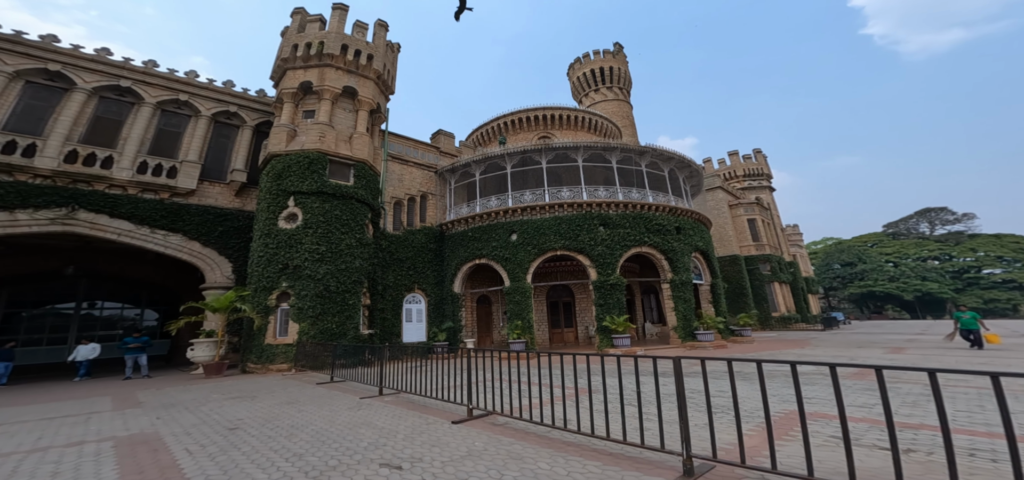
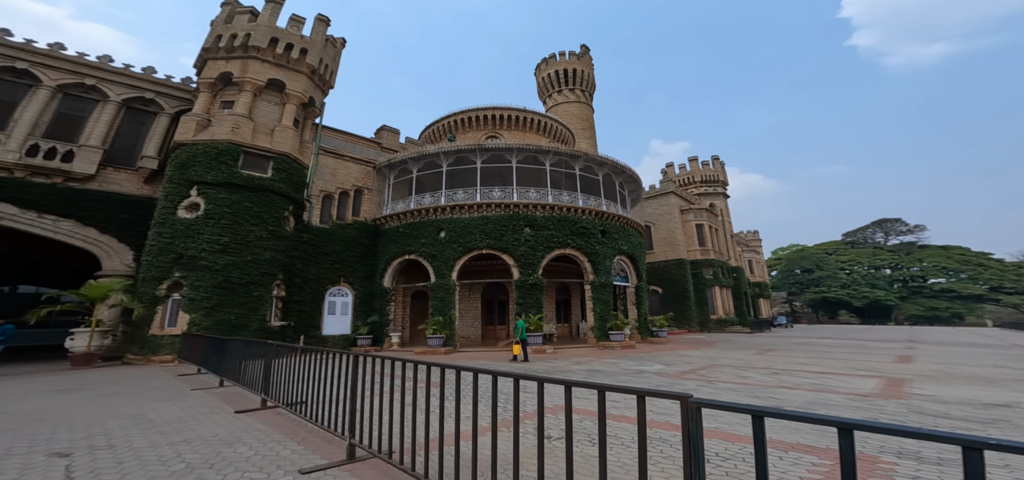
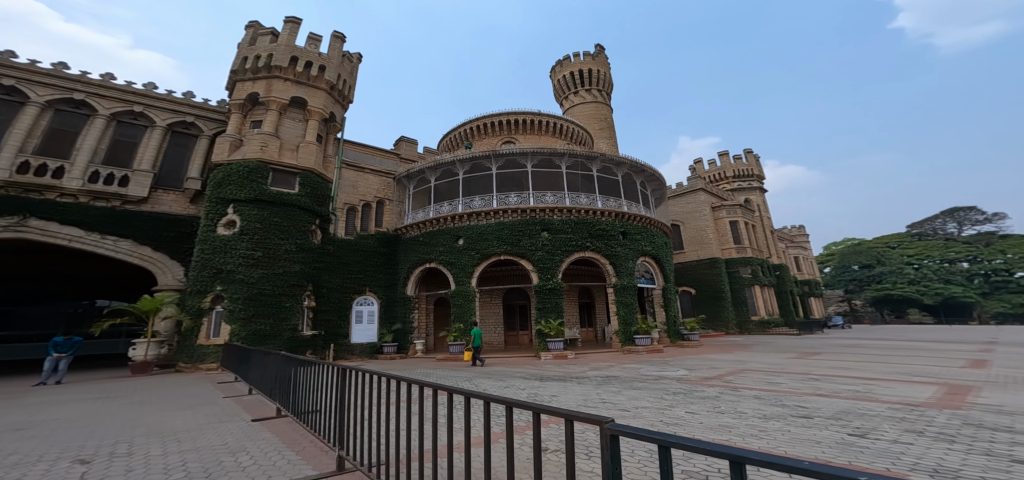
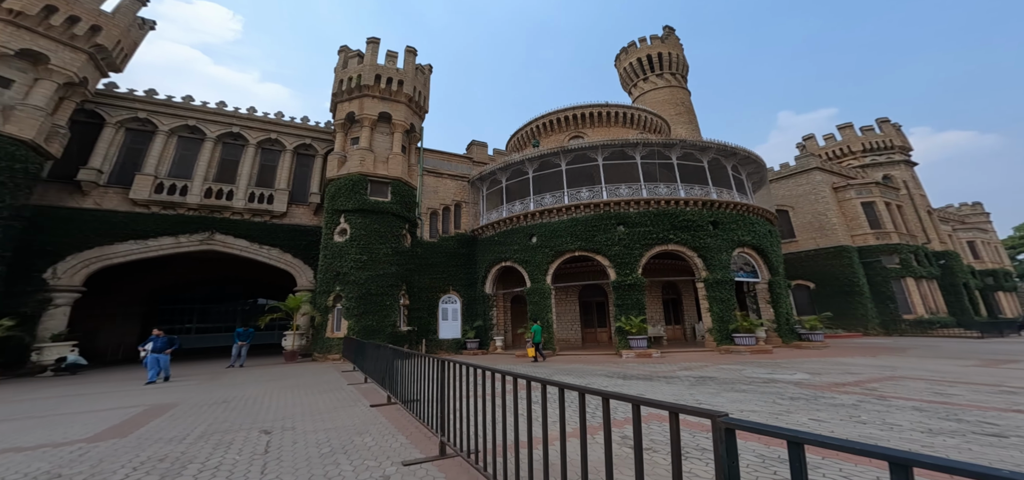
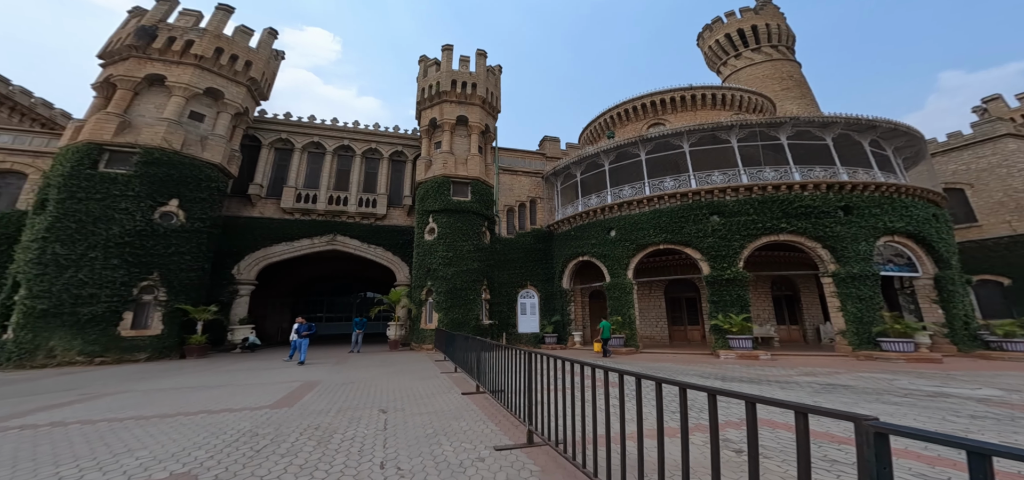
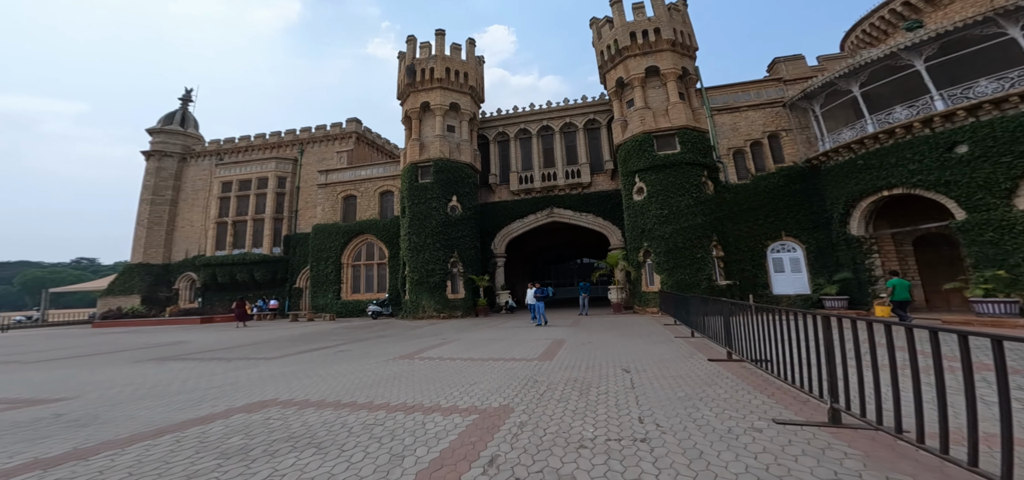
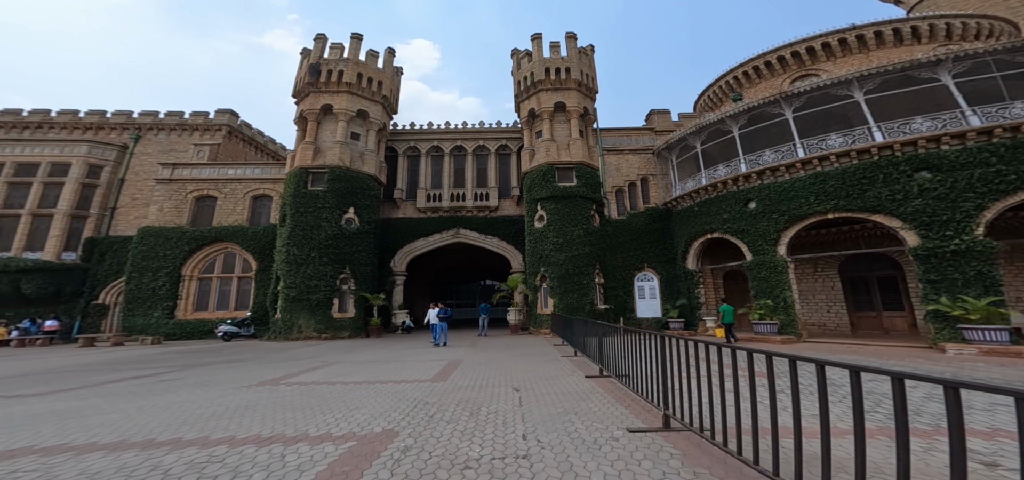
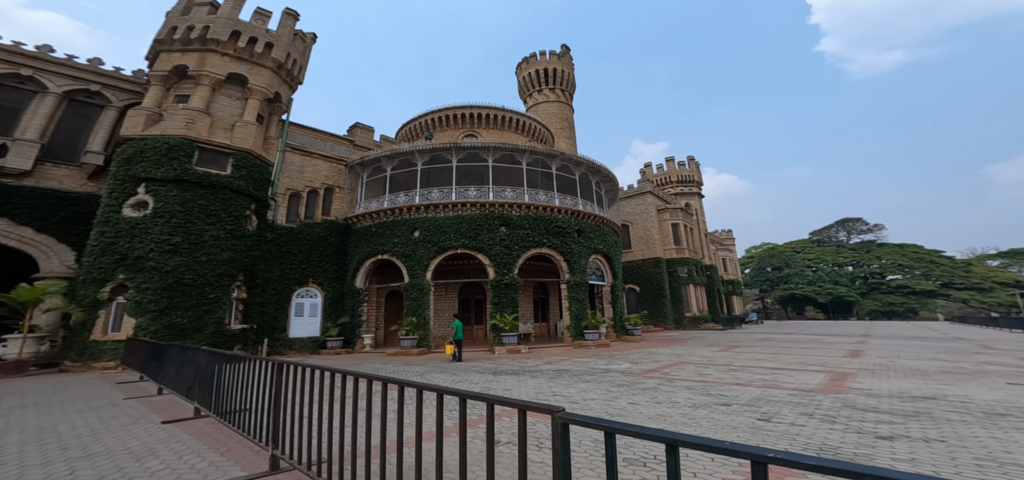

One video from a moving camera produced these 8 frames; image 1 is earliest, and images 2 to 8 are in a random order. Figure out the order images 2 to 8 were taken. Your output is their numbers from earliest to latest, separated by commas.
2, 8, 3, 4, 5, 7, 6
